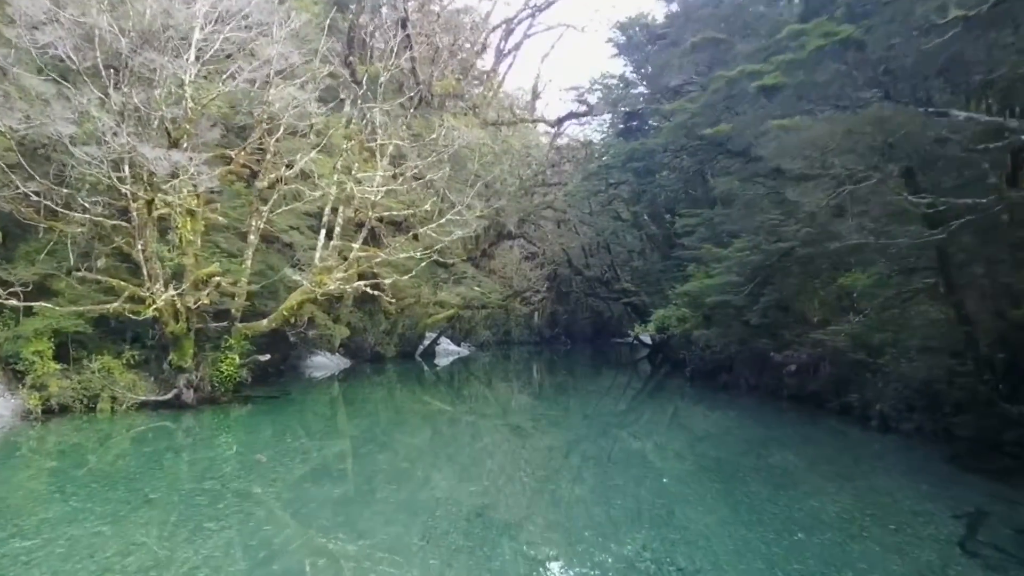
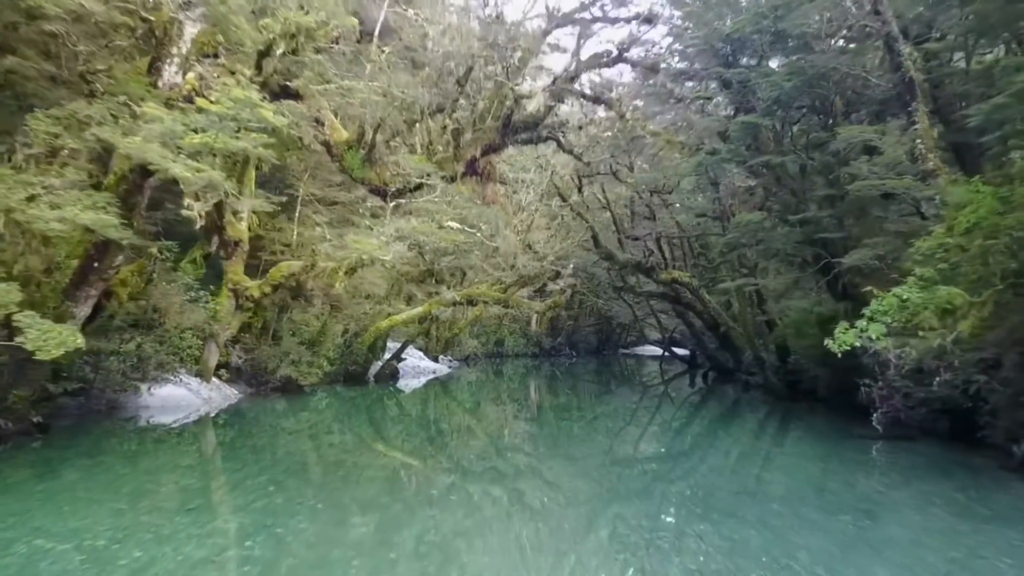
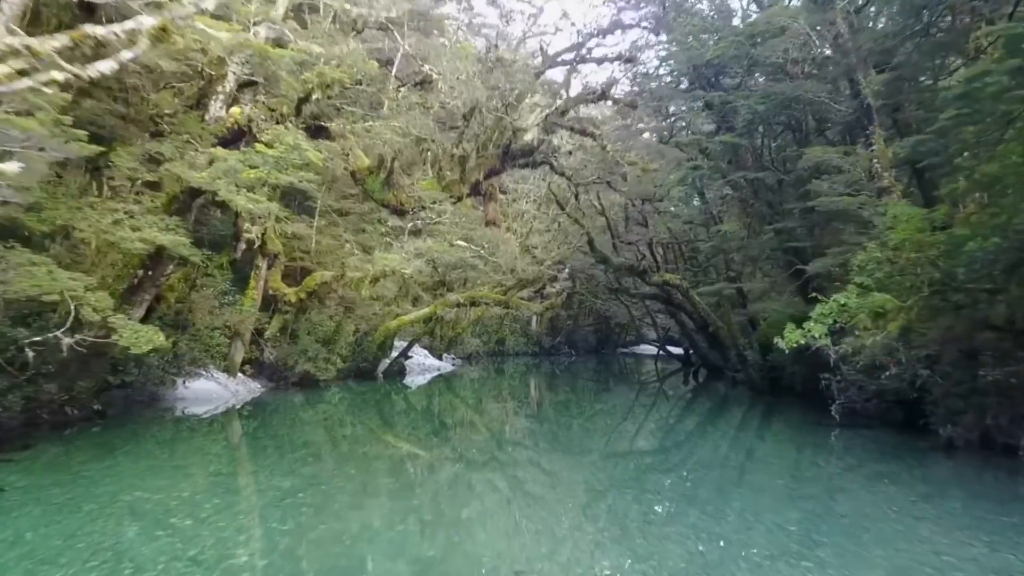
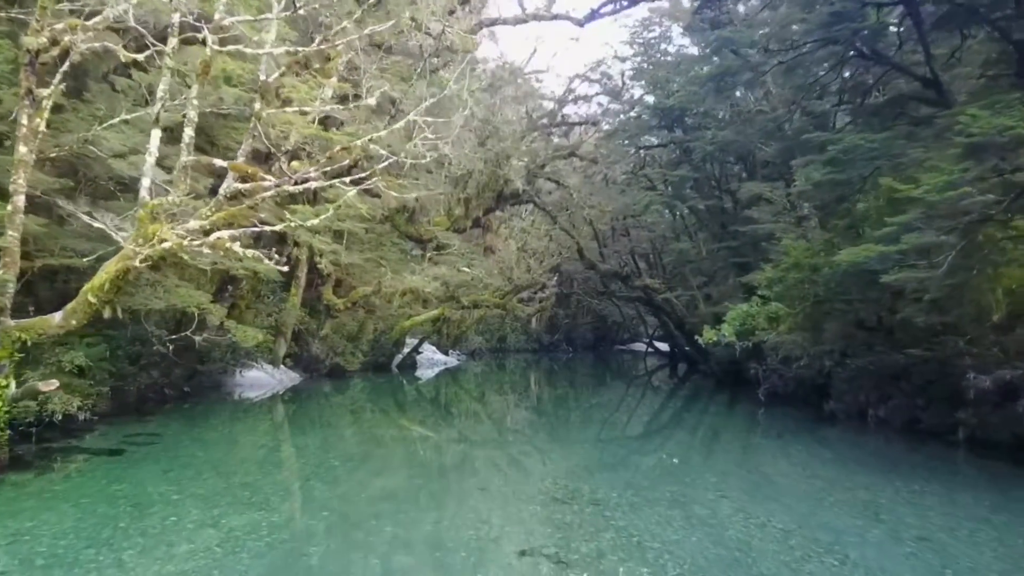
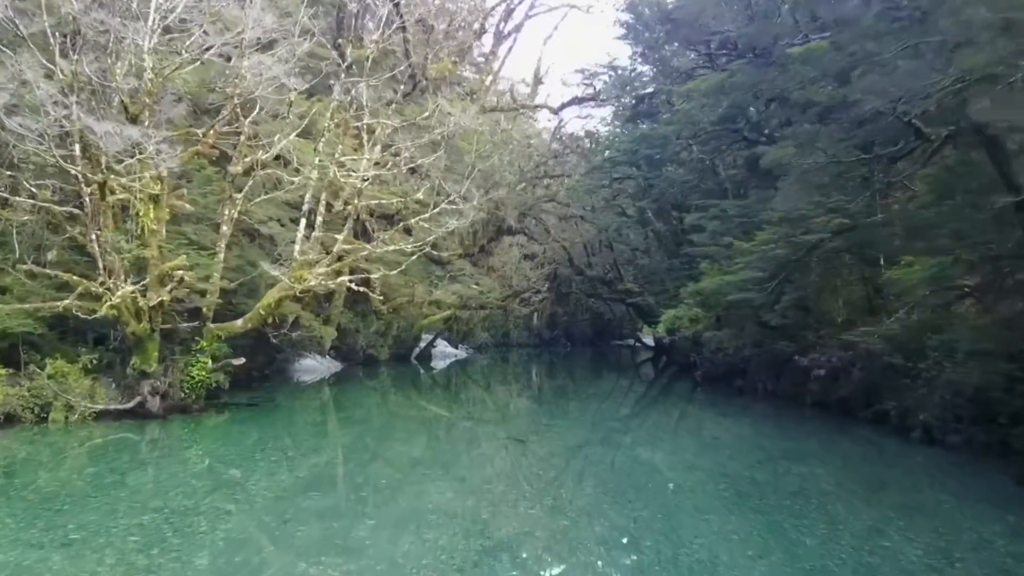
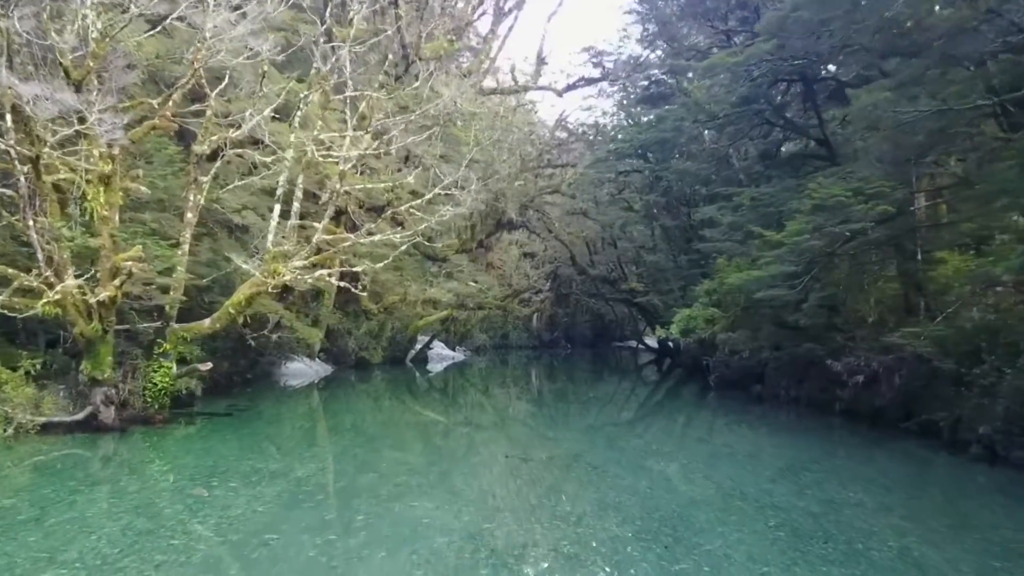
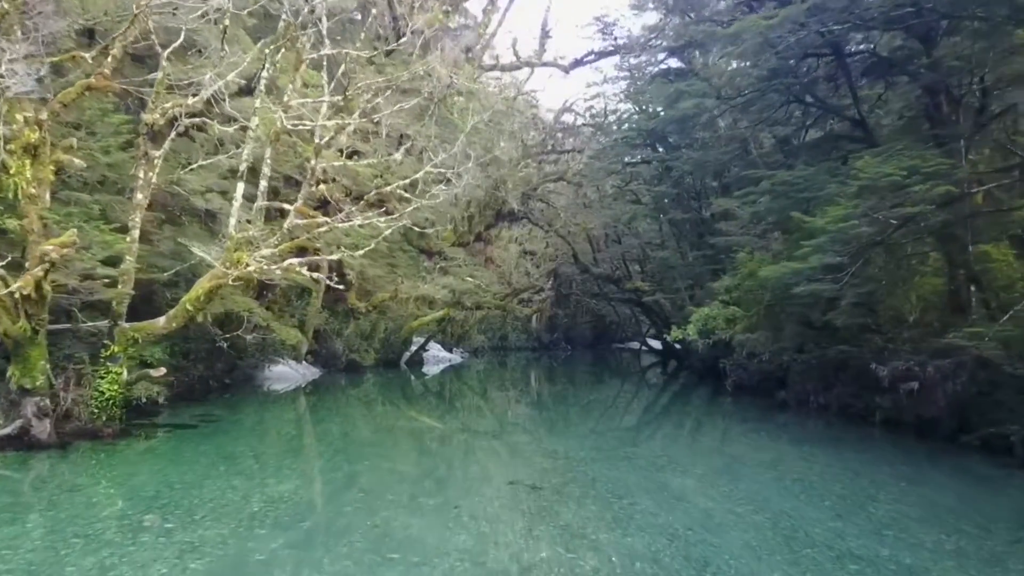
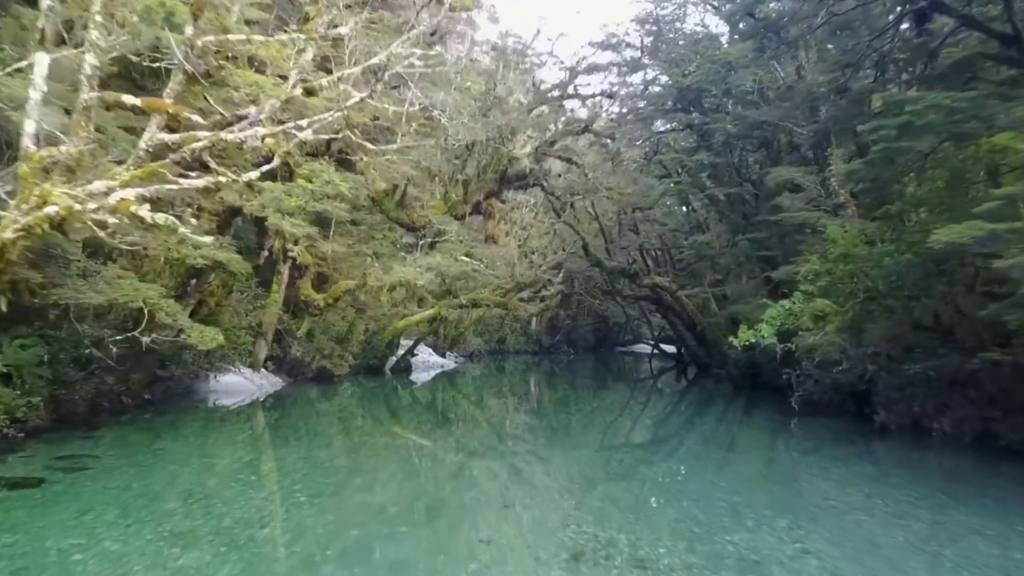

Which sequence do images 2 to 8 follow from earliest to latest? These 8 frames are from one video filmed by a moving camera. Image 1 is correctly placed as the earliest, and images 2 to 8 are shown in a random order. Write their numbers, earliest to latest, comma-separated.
5, 6, 7, 4, 8, 3, 2
